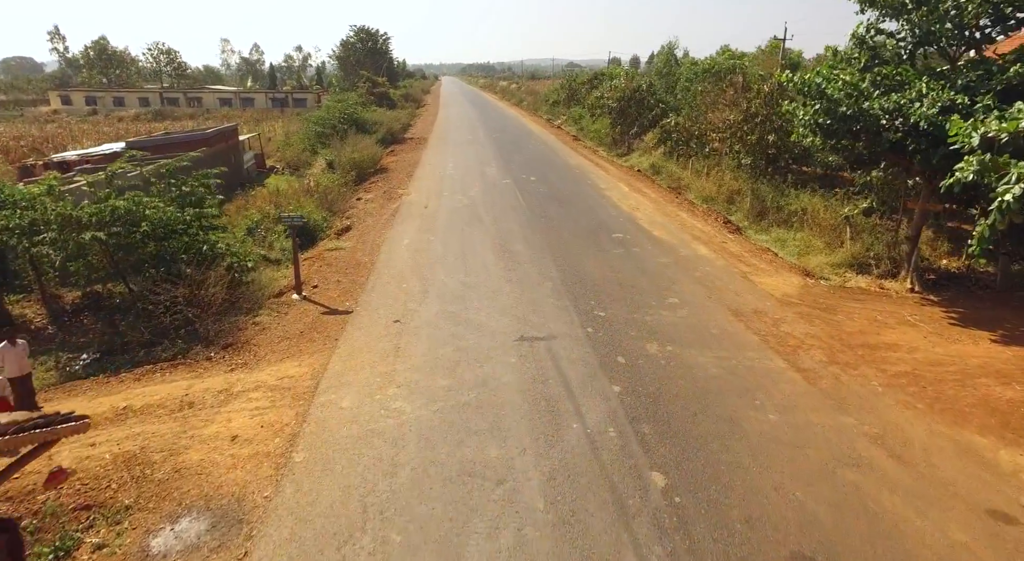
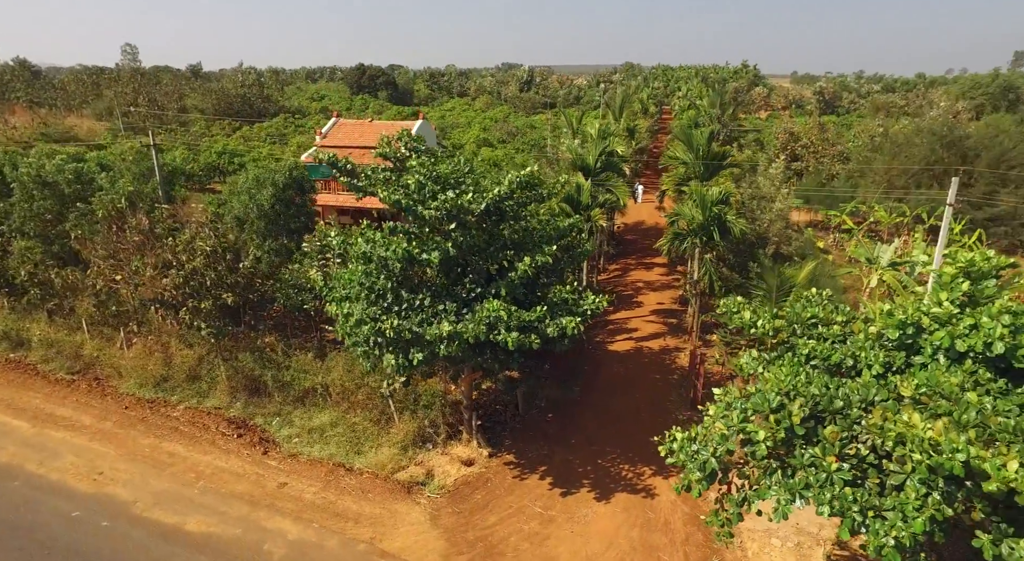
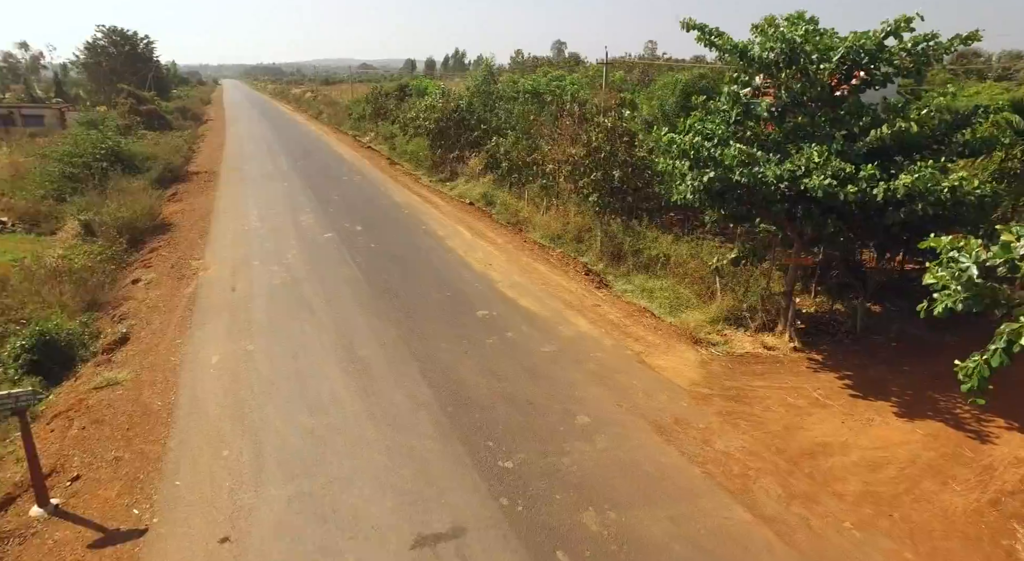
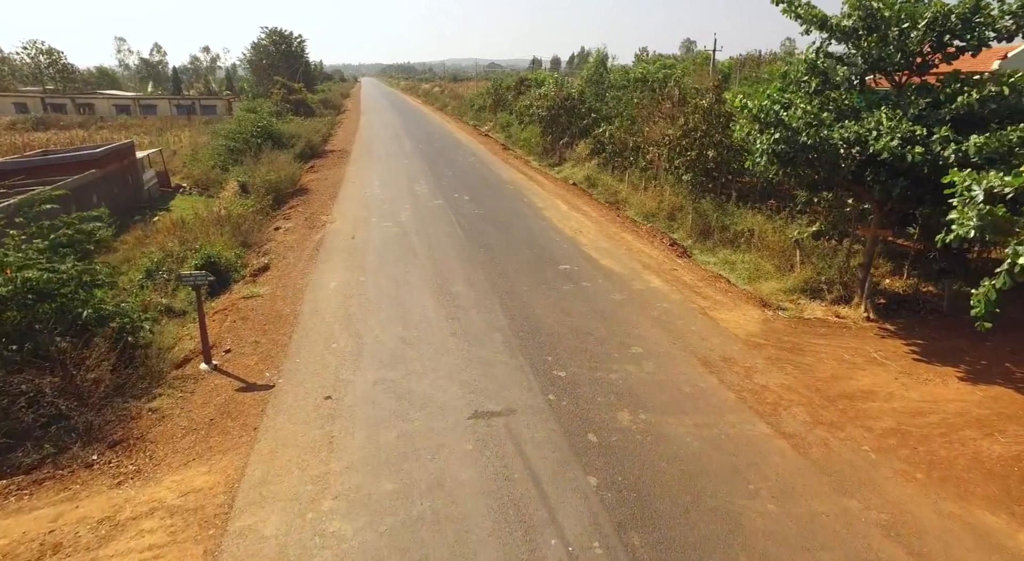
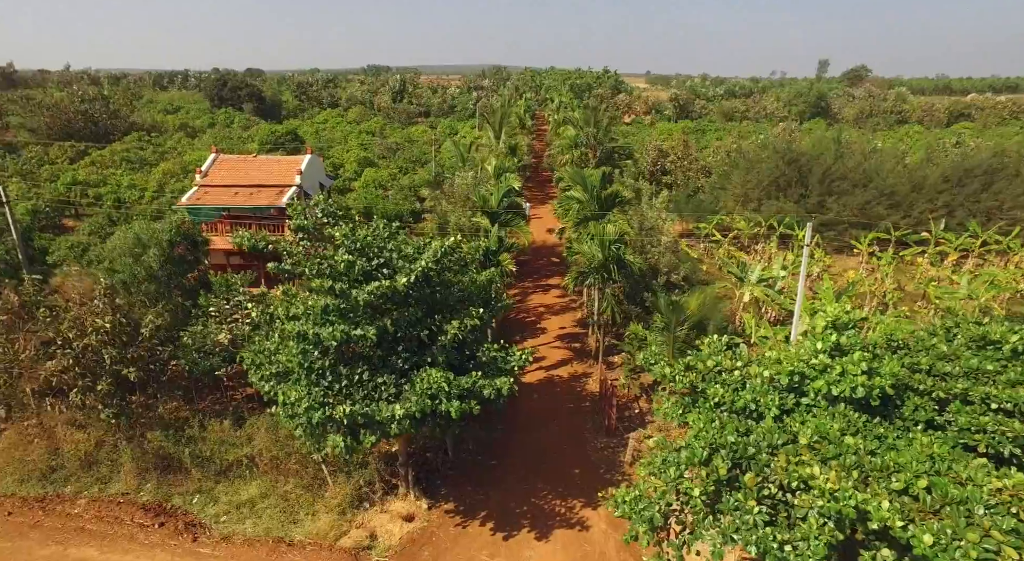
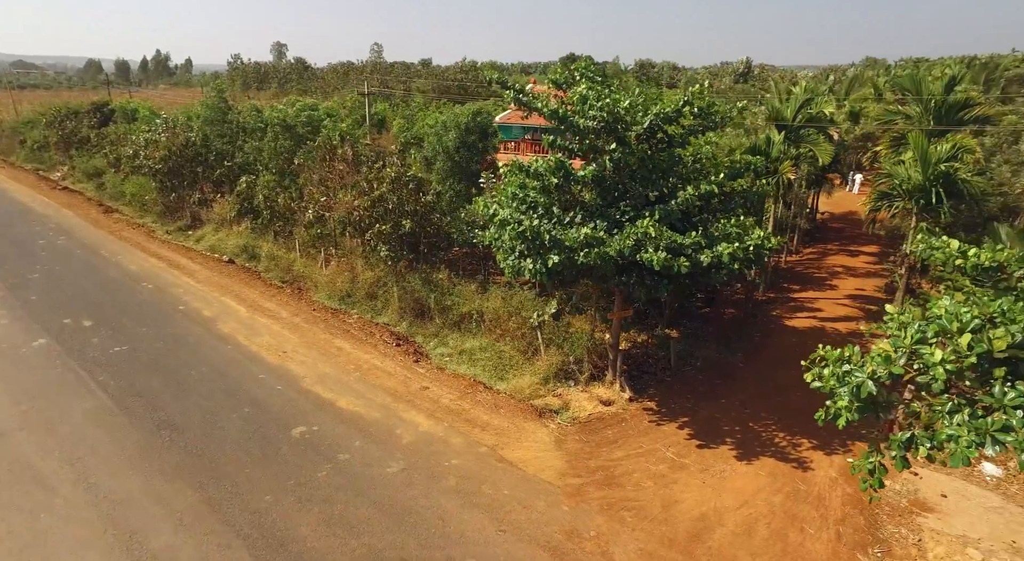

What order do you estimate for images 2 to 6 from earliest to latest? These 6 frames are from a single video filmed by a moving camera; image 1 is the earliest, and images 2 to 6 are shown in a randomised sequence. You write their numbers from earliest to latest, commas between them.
4, 3, 6, 2, 5
